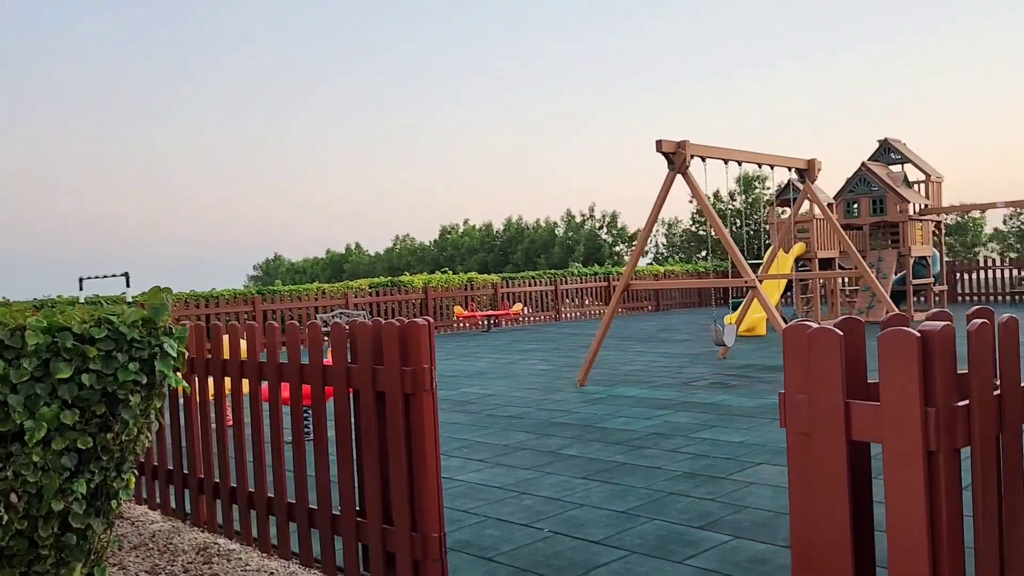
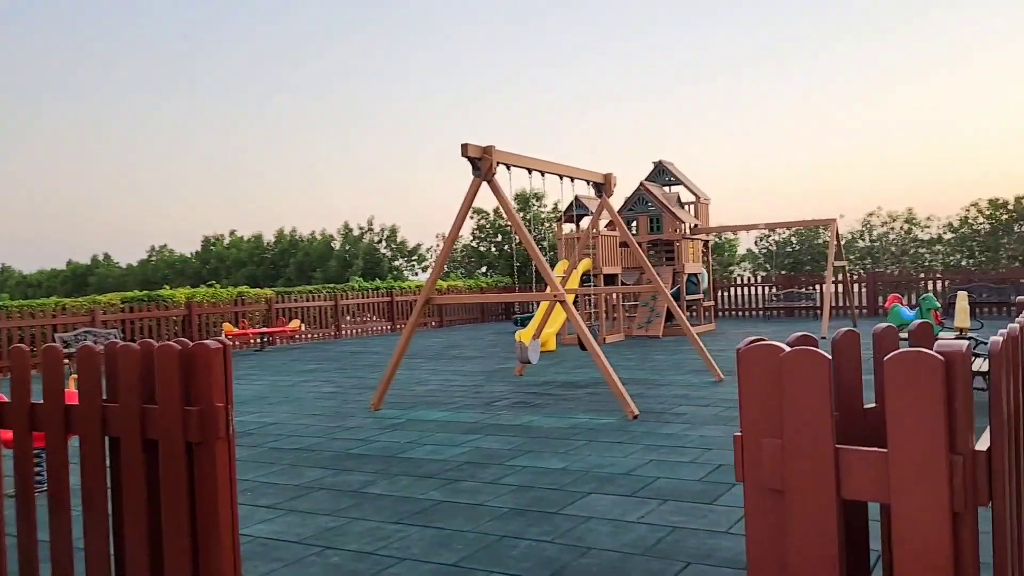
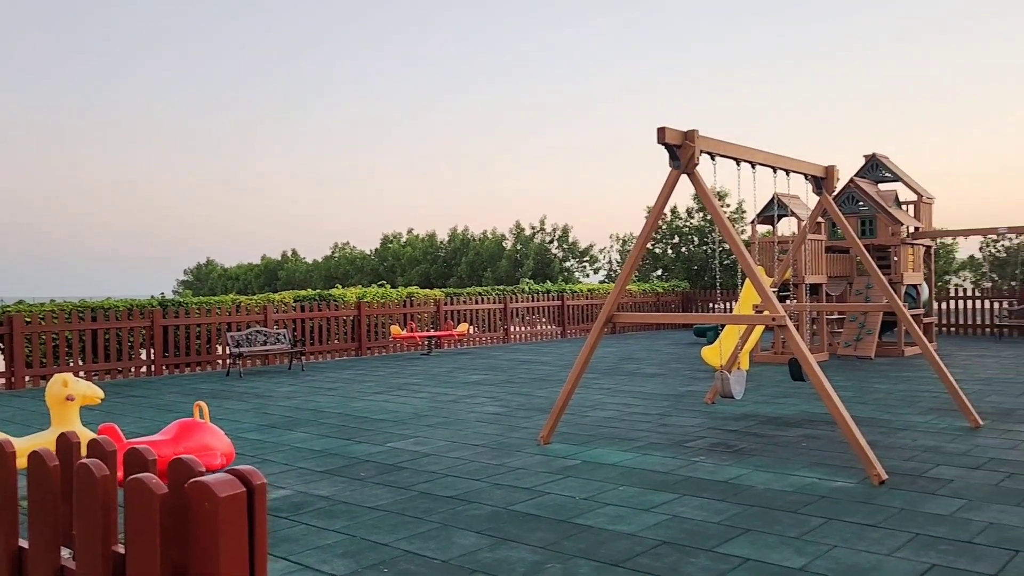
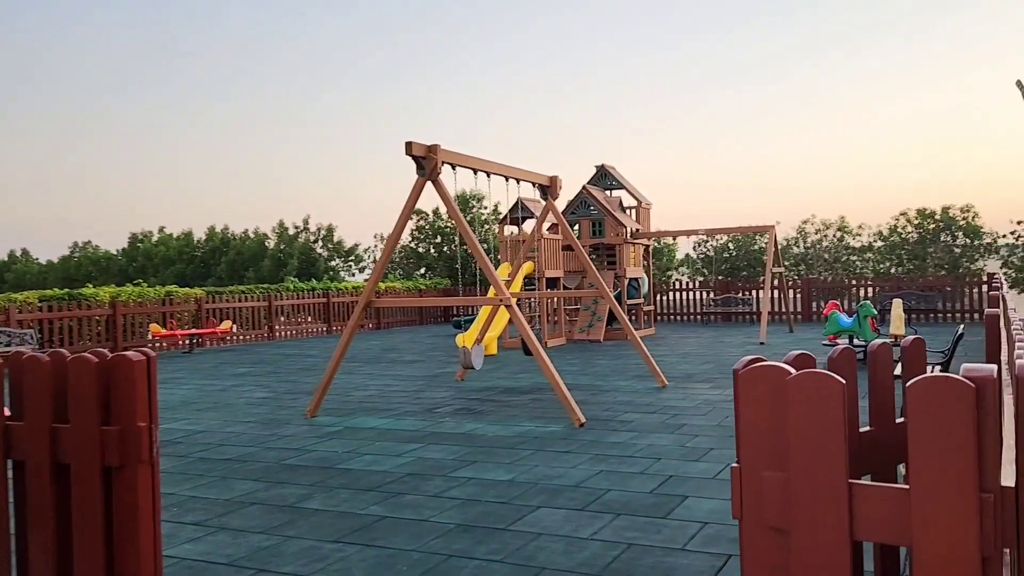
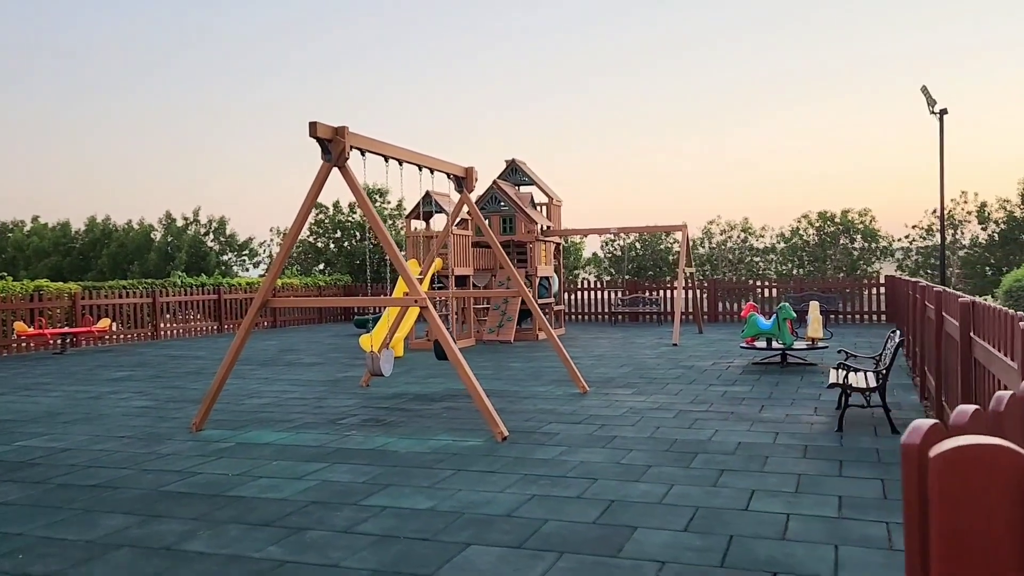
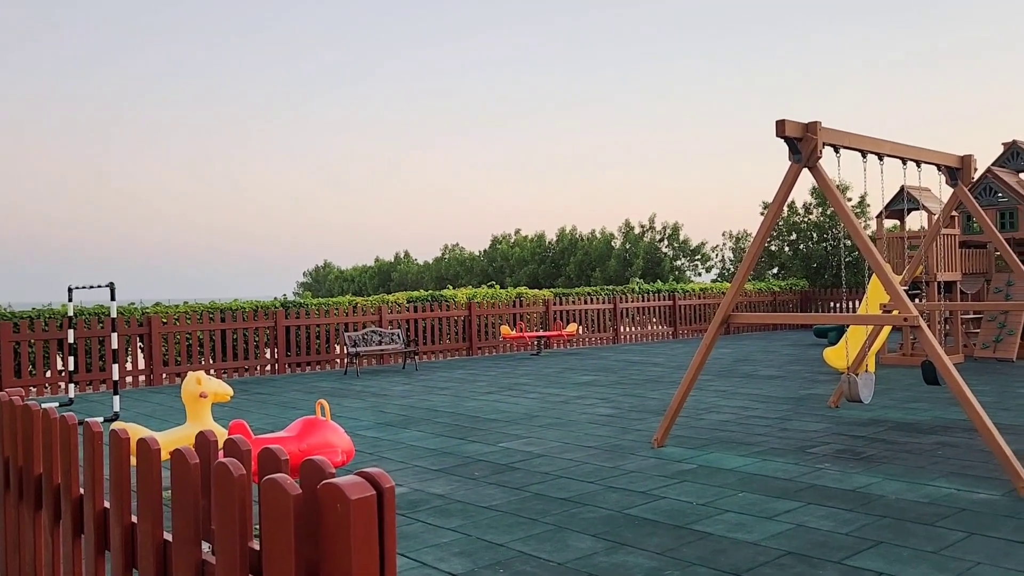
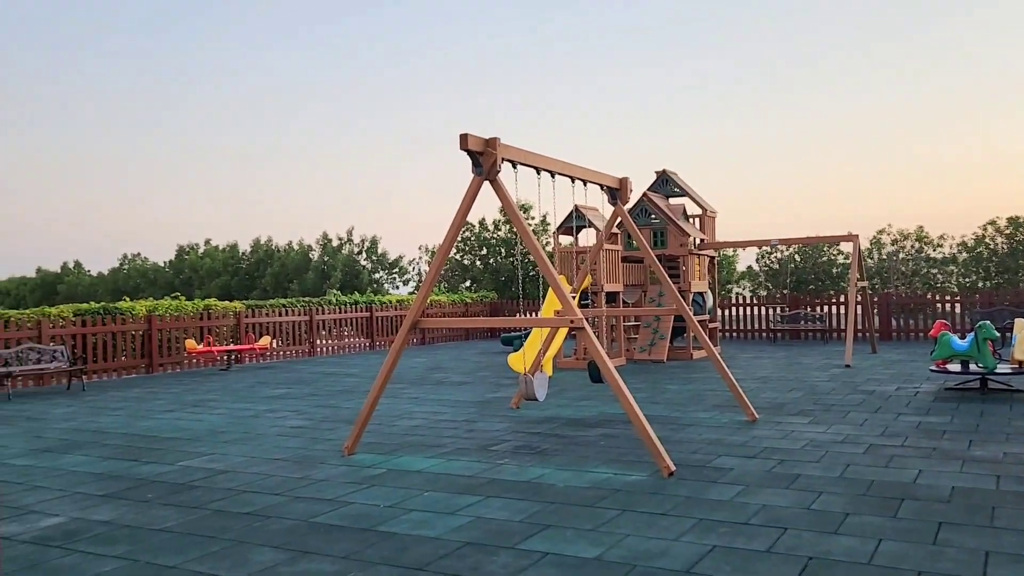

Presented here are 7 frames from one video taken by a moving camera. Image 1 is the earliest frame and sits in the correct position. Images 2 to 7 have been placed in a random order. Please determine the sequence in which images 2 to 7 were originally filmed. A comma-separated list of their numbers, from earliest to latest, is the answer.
2, 4, 5, 7, 6, 3
